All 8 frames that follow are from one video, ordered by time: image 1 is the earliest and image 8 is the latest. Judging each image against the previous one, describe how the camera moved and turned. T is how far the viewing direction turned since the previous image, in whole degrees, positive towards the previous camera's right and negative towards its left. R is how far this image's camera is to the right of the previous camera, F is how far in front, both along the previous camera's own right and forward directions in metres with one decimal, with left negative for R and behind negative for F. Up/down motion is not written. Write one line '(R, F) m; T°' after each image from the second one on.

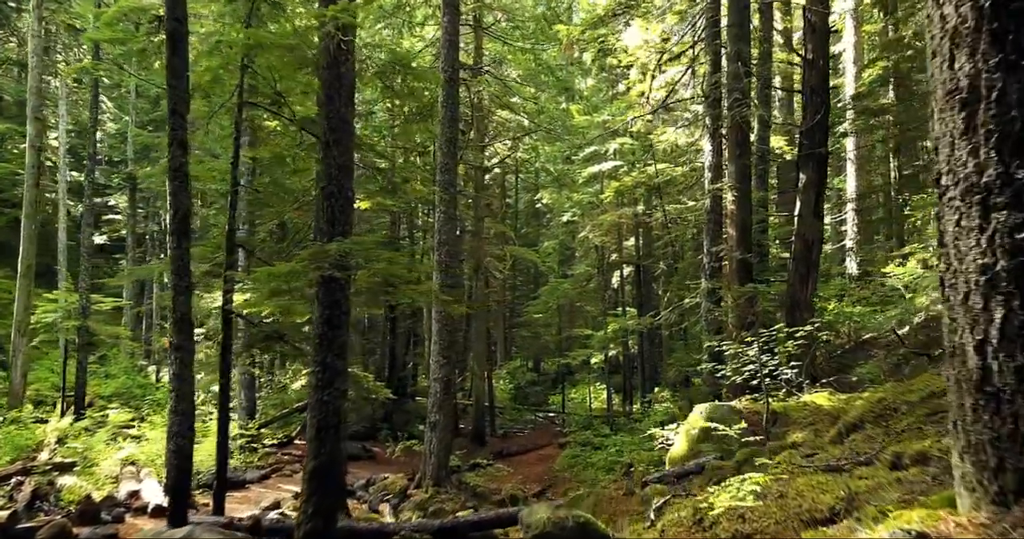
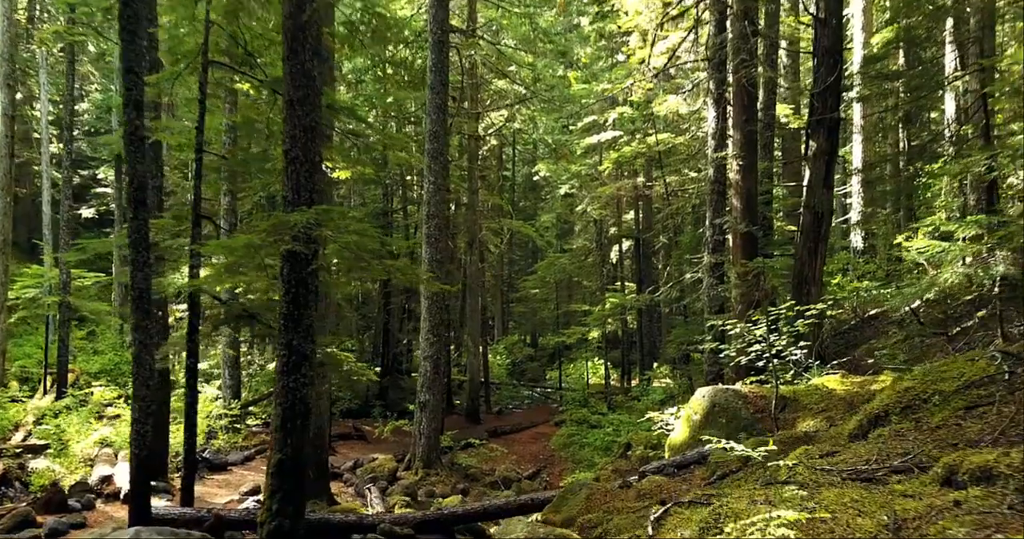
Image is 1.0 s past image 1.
(+0.1, +0.6) m; 0°
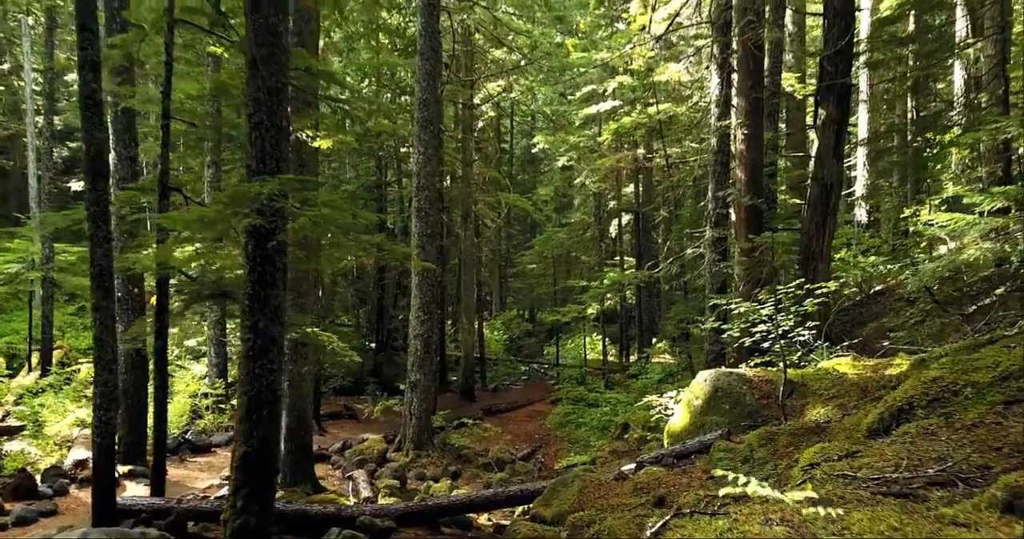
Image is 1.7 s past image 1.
(+0.1, +0.5) m; 0°
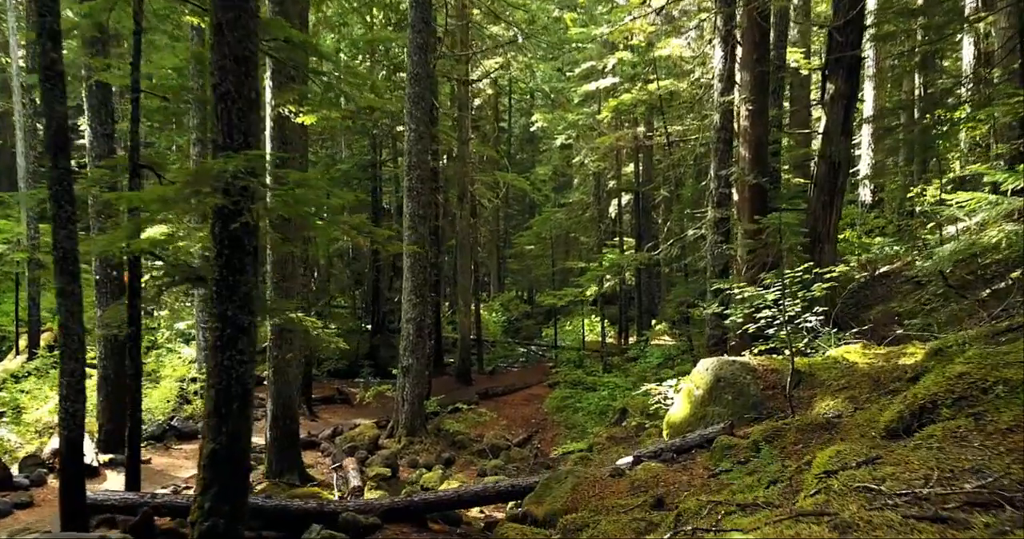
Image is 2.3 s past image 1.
(+0.1, +0.4) m; 0°
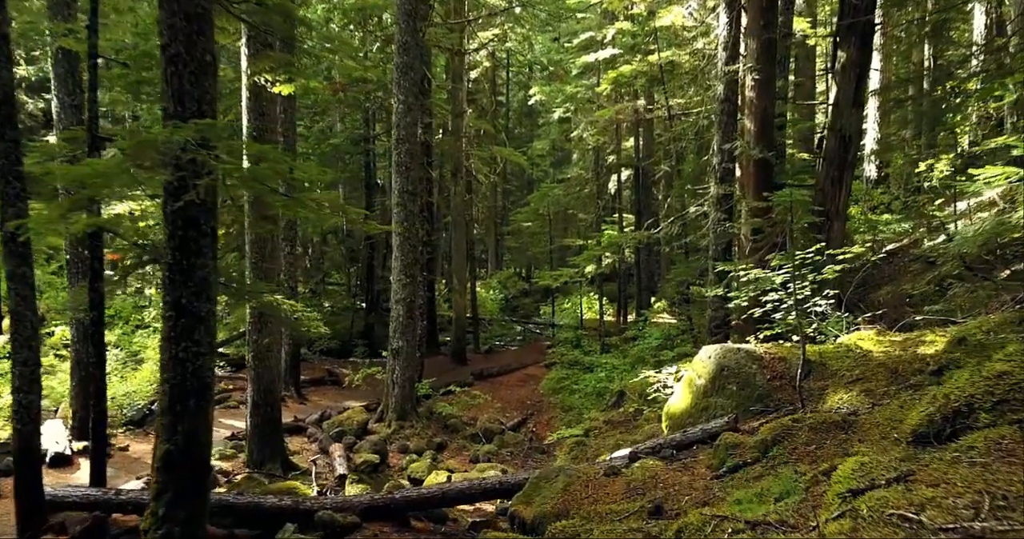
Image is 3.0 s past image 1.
(+0.1, +0.5) m; 0°
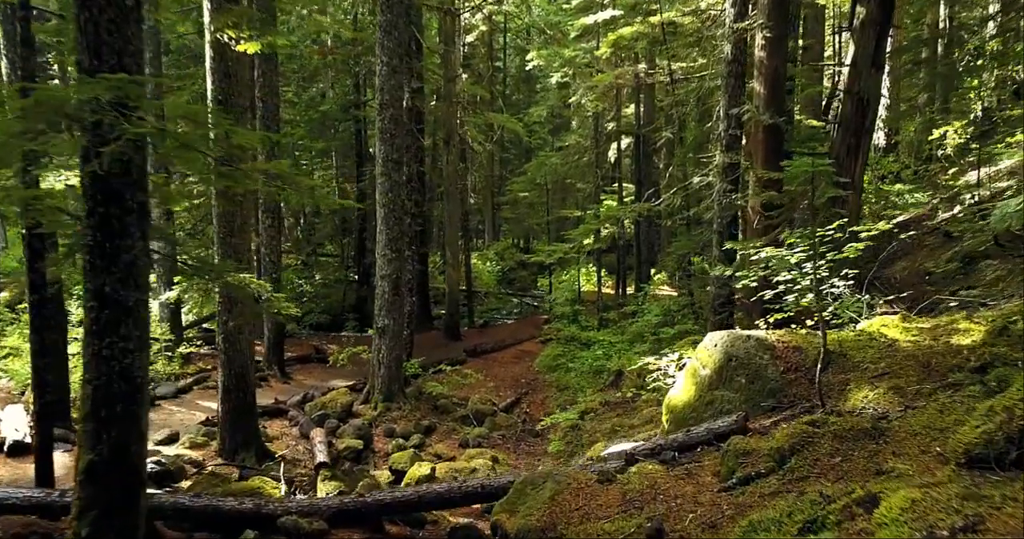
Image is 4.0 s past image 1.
(+0.1, +0.6) m; 0°
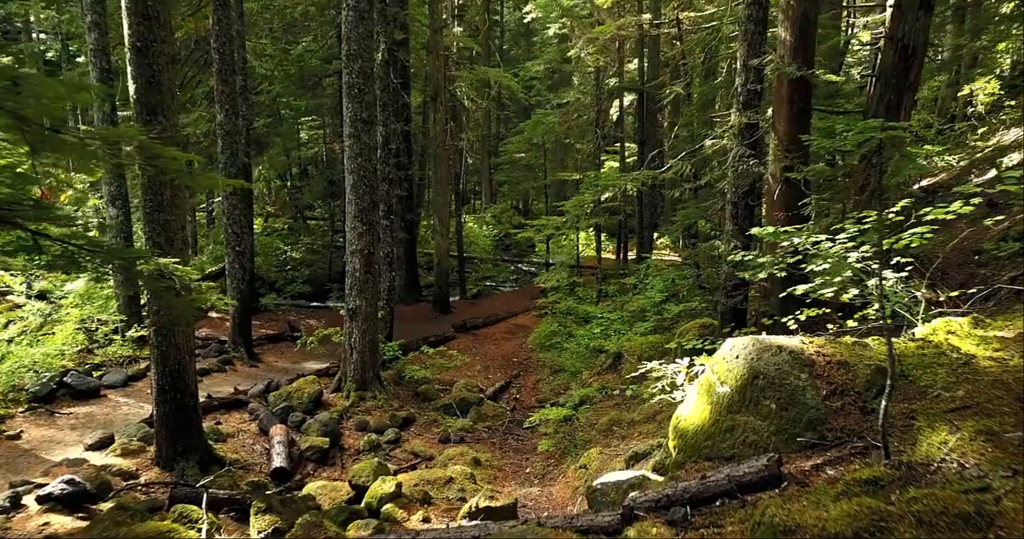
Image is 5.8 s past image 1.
(+0.2, +1.1) m; 0°
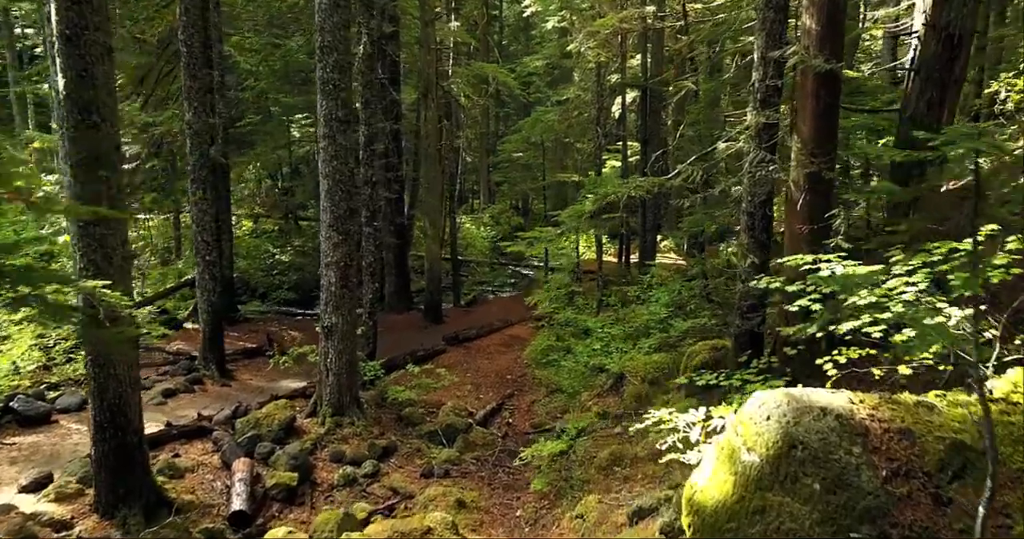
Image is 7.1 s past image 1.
(+0.1, +0.8) m; 0°
